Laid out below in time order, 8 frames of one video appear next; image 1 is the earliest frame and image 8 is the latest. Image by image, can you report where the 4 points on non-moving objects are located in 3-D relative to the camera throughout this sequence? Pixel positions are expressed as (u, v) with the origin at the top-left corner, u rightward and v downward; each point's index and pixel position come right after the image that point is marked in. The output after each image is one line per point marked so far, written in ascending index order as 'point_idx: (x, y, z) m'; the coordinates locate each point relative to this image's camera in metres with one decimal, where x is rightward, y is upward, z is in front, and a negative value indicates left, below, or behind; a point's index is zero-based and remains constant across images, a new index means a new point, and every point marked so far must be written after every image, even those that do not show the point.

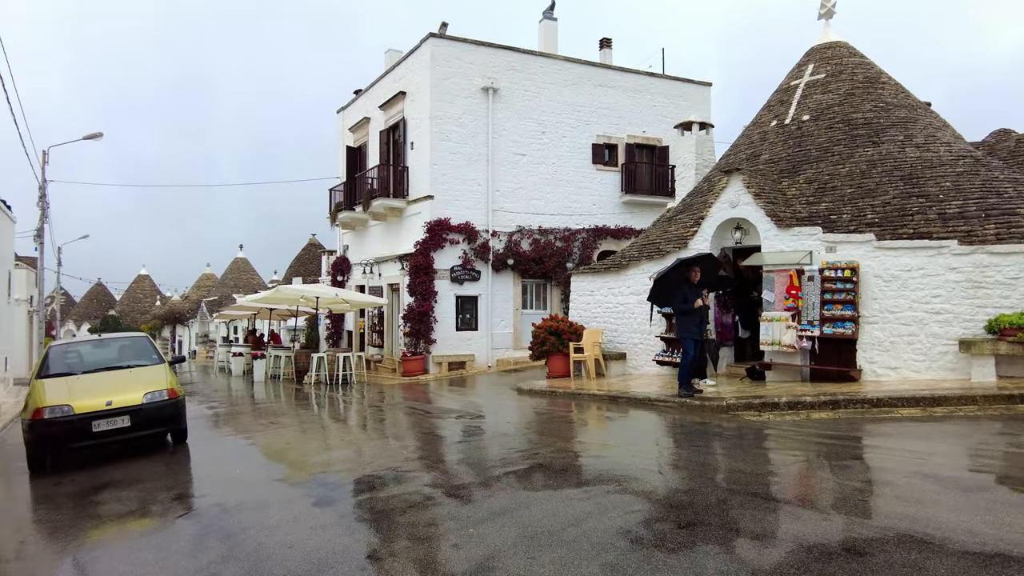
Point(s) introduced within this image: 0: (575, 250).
0: (+1.9, +1.2, +19.2) m
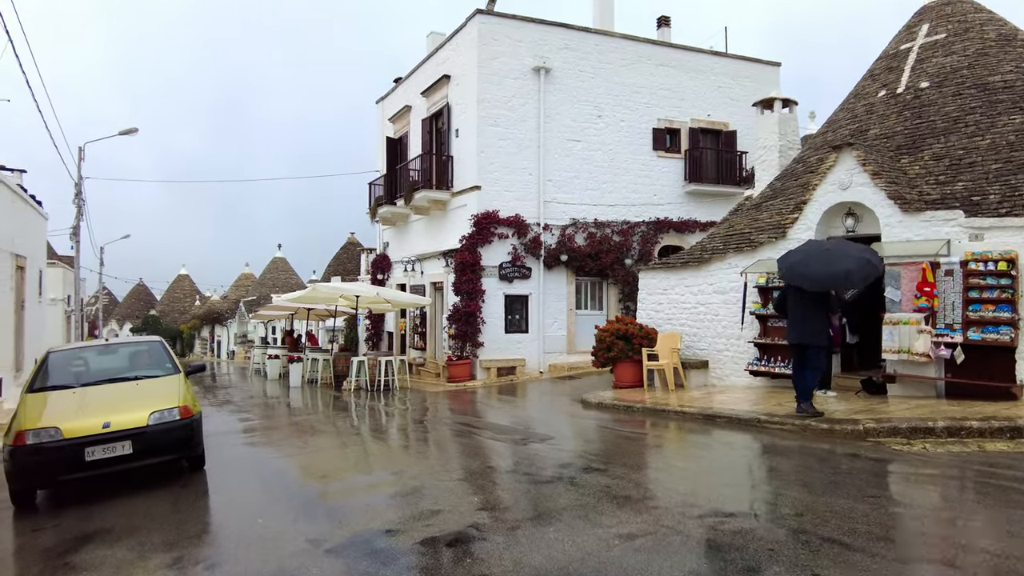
0: (+3.4, +1.2, +17.5) m
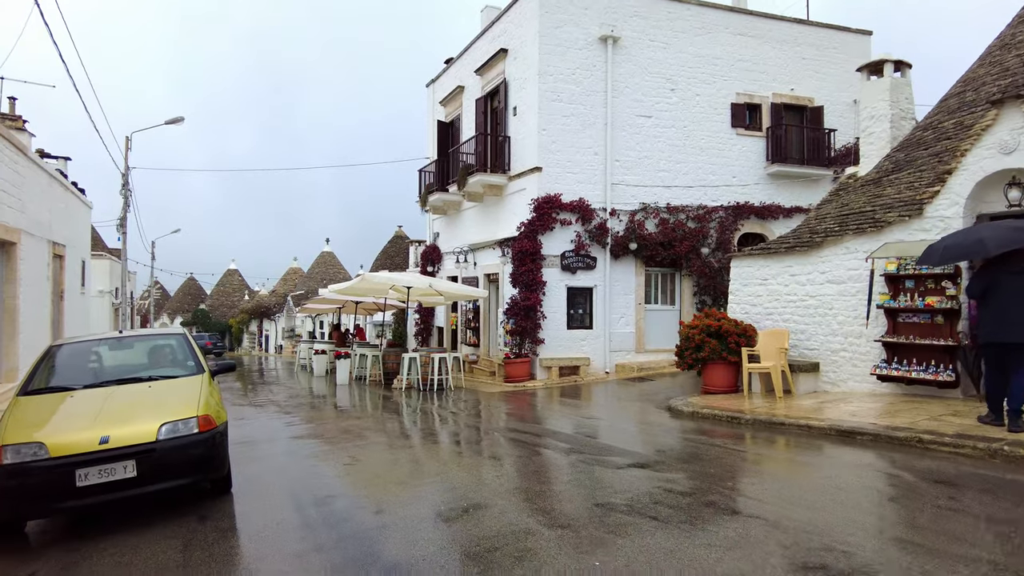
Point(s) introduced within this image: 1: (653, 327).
0: (+4.9, +1.4, +15.8) m
1: (+3.5, -1.0, +15.7) m
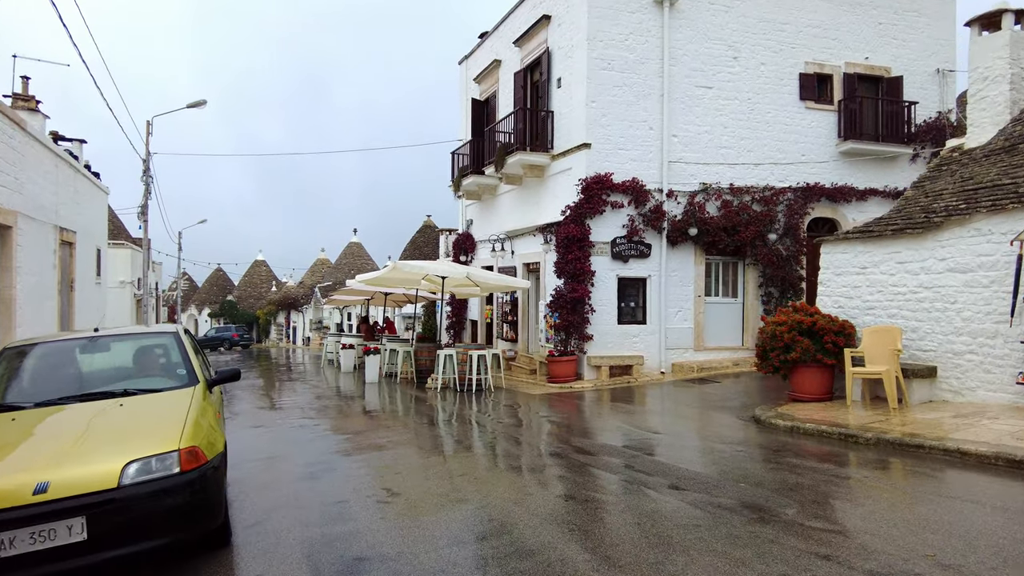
0: (+5.9, +1.6, +14.2) m
1: (+4.4, -0.7, +14.1) m
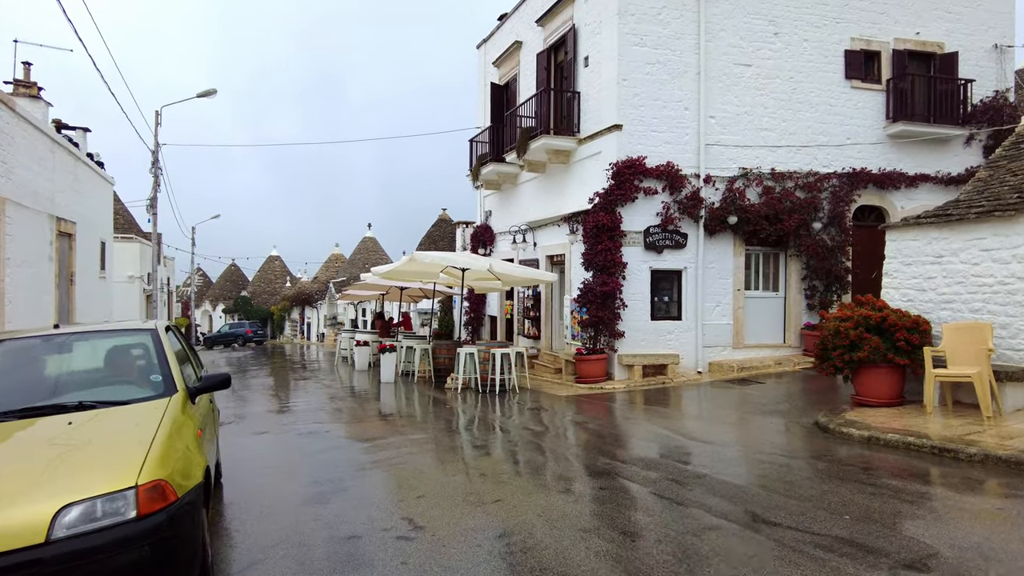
0: (+6.4, +1.7, +13.2) m
1: (+4.9, -0.6, +13.1) m
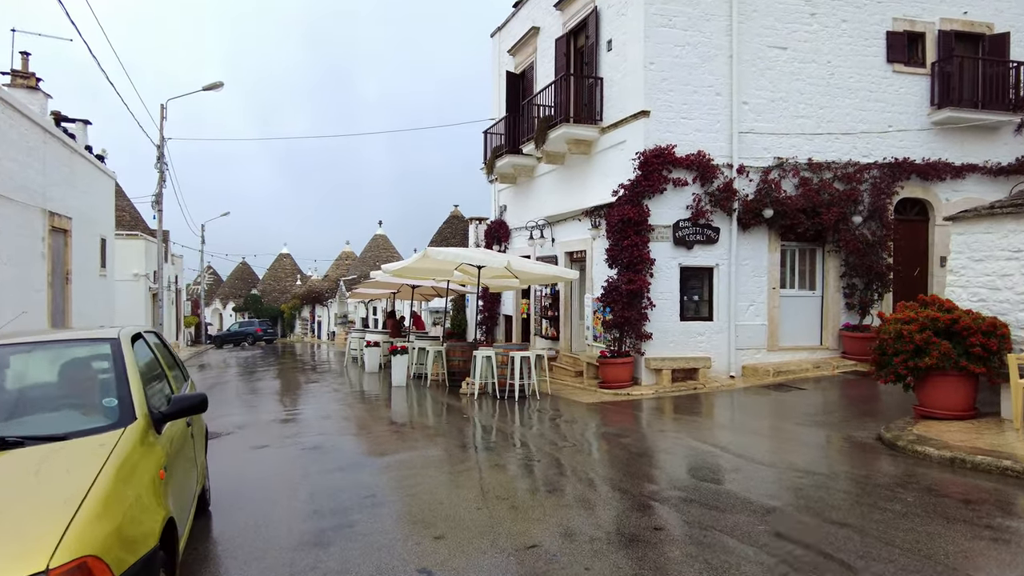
0: (+6.8, +1.8, +12.3) m
1: (+5.3, -0.6, +12.3) m
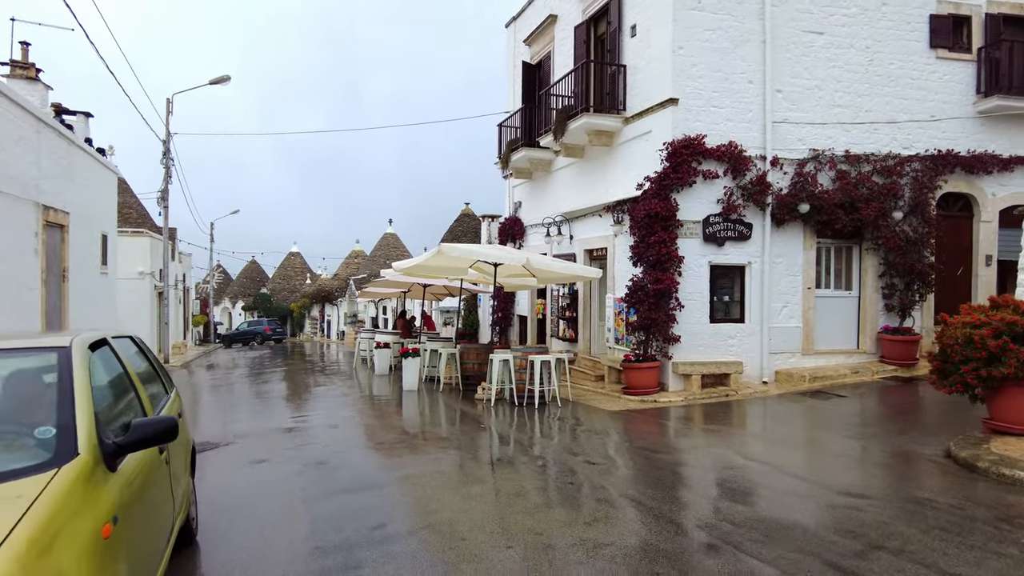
0: (+7.1, +1.8, +11.5) m
1: (+5.6, -0.6, +11.6) m
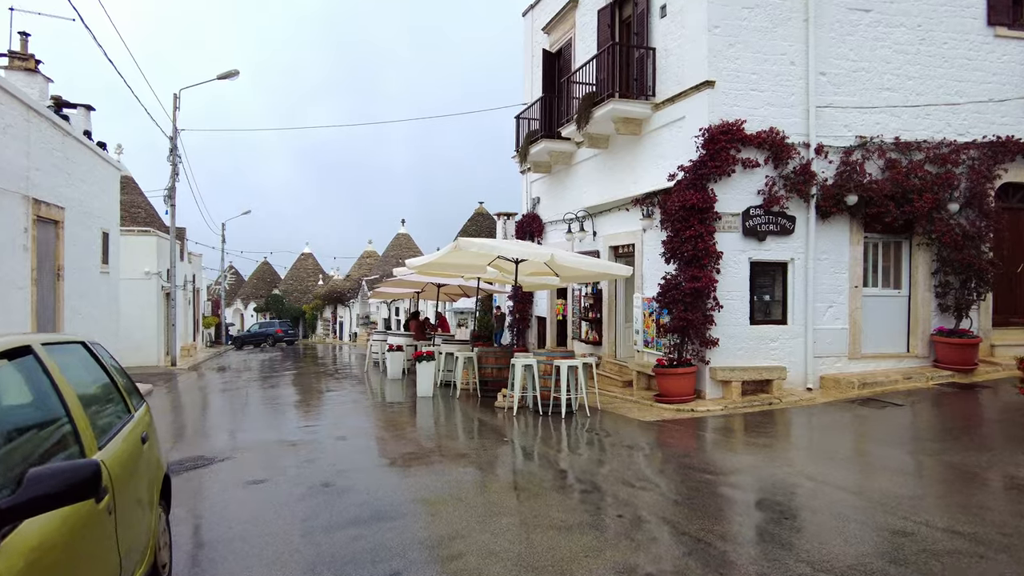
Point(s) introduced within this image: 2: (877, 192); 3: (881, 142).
0: (+7.5, +1.8, +10.6) m
1: (+6.0, -0.5, +10.6) m
2: (+5.7, +1.5, +10.0) m
3: (+6.0, +2.4, +10.4) m
